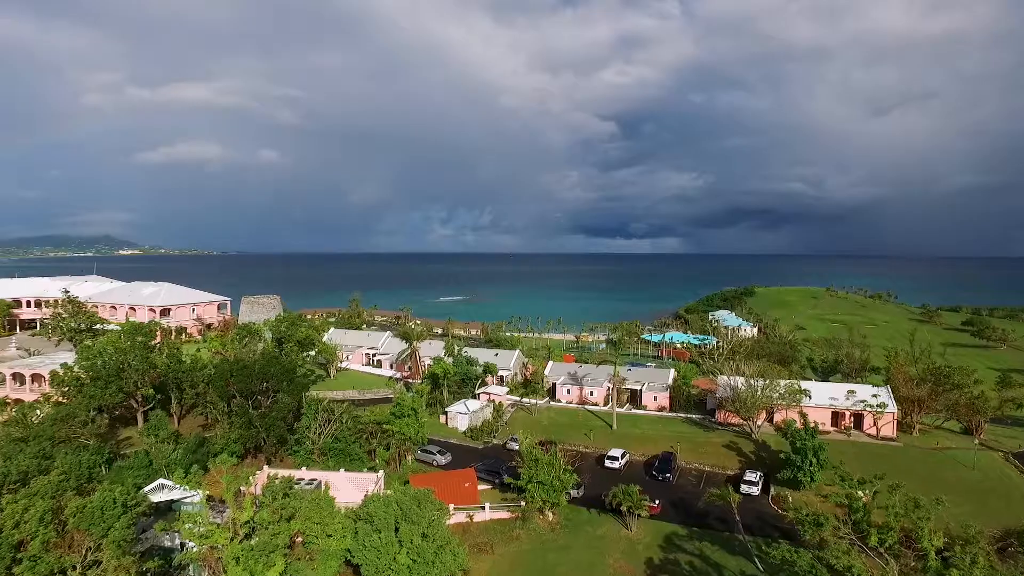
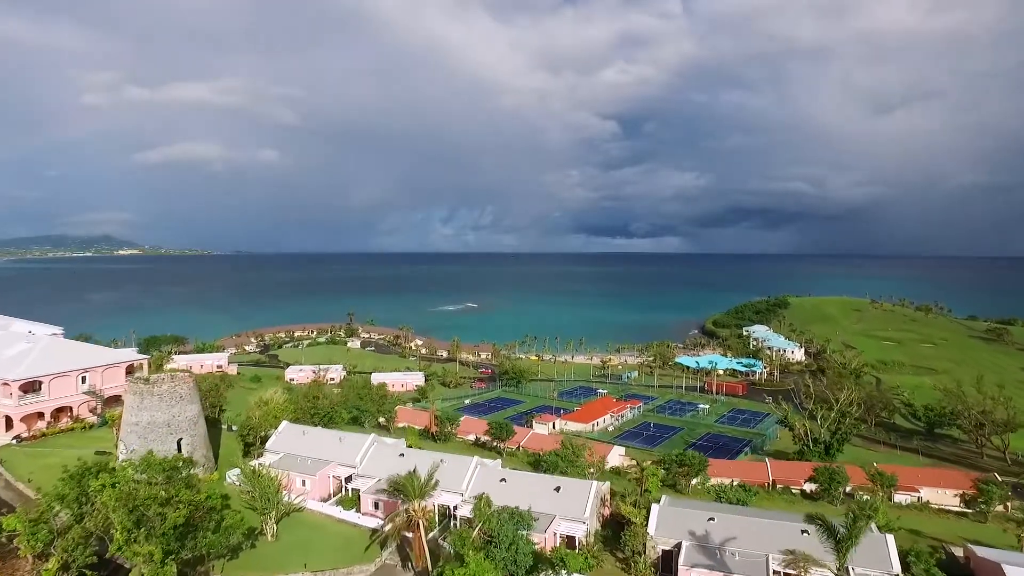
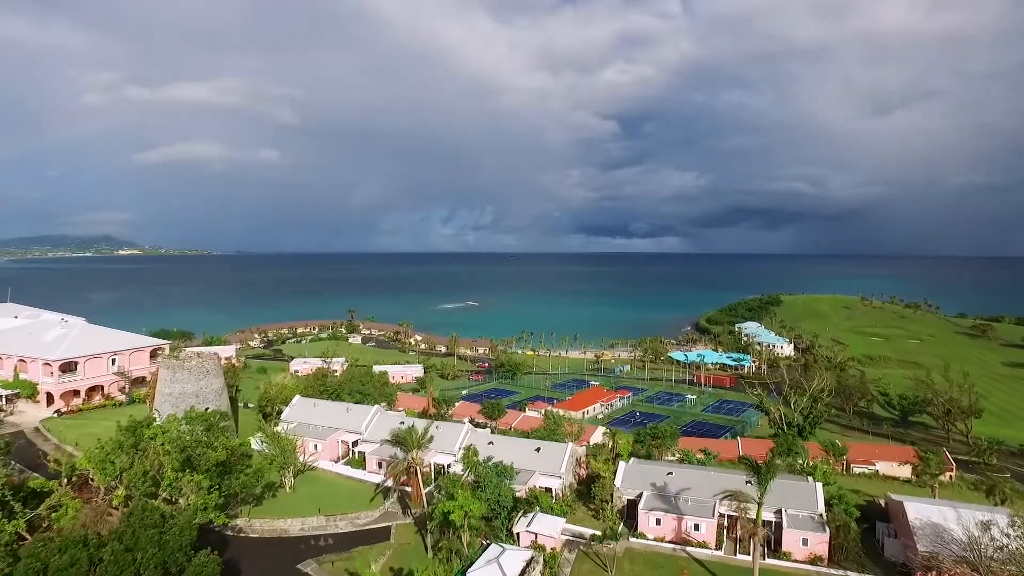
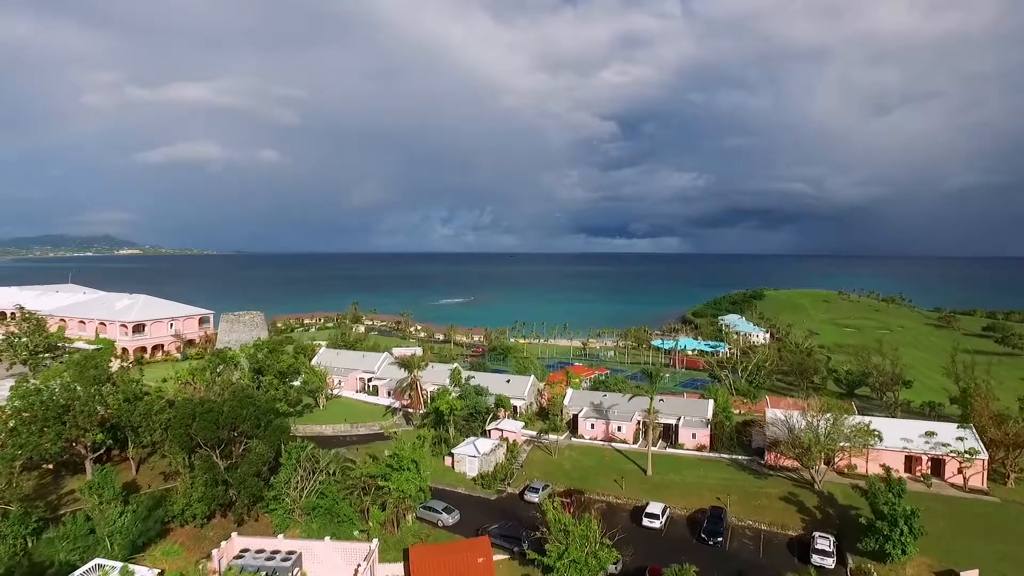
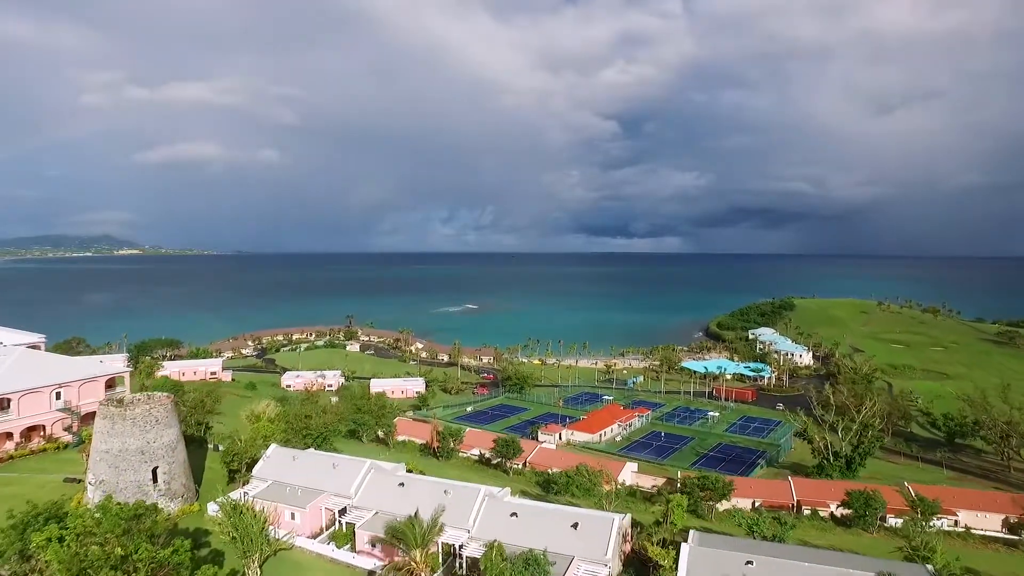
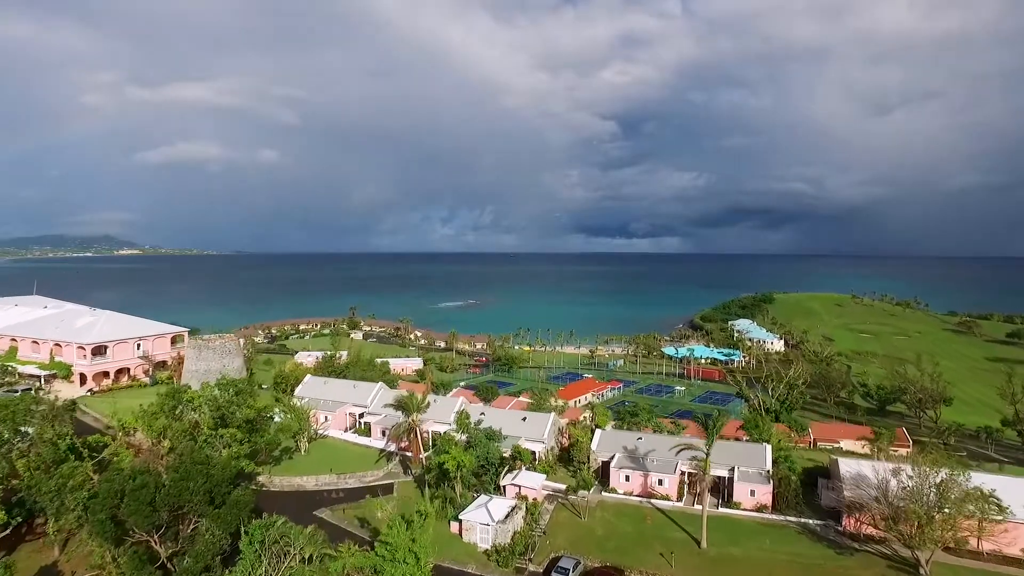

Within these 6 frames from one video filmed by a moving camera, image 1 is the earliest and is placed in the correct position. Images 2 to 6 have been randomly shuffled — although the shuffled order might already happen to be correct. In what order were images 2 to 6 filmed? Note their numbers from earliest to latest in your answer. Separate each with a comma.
4, 6, 3, 2, 5
